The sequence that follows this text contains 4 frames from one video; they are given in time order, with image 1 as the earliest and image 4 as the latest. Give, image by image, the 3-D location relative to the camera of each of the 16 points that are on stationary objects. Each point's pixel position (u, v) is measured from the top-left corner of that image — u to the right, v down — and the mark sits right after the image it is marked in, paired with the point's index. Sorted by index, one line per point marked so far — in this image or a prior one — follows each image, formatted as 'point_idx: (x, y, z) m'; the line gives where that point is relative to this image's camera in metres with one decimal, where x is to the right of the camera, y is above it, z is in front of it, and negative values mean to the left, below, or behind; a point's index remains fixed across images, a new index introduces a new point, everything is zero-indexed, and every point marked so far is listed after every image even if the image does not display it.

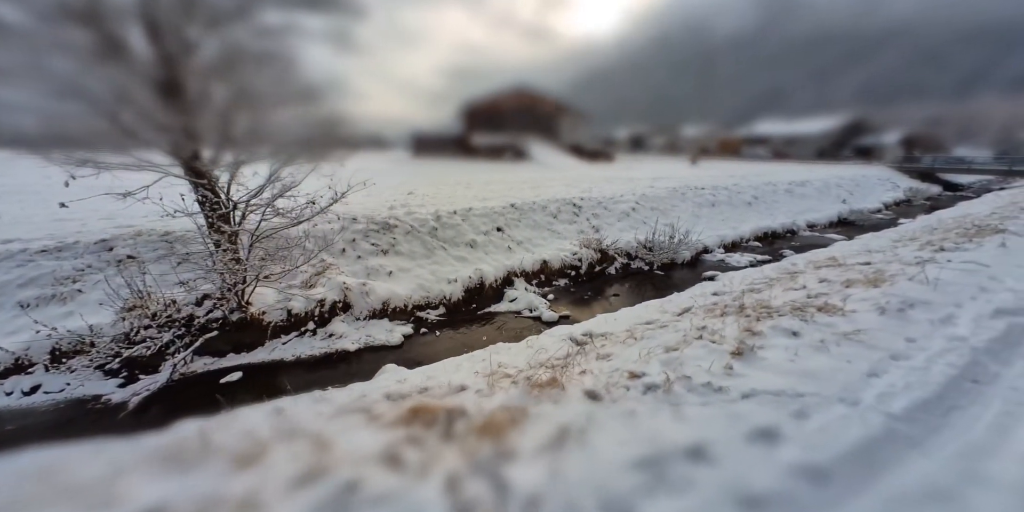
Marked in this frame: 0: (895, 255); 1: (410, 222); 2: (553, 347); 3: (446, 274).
0: (+7.7, 0.0, +8.6) m
1: (-2.6, +0.8, +10.6) m
2: (+0.5, -1.2, +5.9) m
3: (-1.6, -0.4, +9.7) m
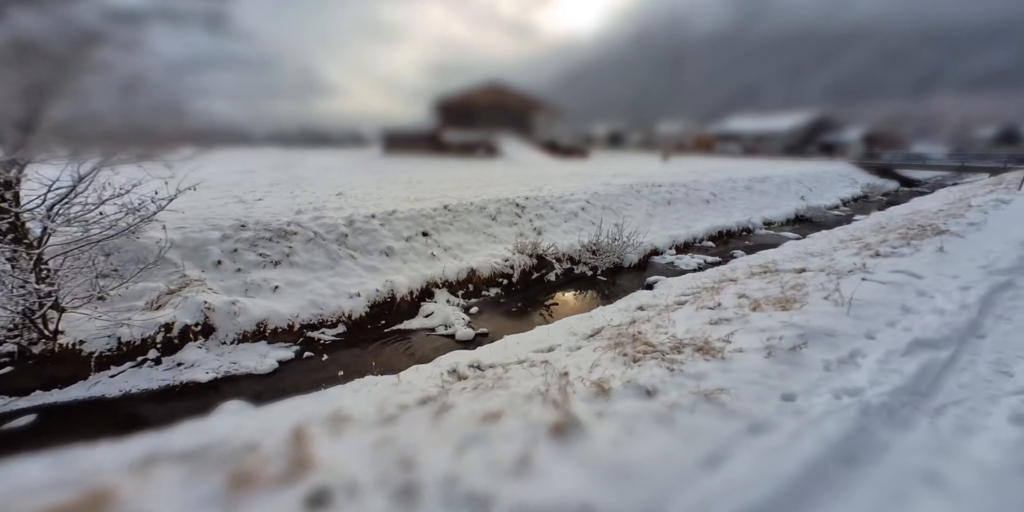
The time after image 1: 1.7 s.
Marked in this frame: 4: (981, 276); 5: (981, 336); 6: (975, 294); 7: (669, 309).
0: (+5.9, -0.1, +7.9) m
1: (-4.4, +0.6, +9.5) m
2: (-1.1, -1.4, +5.0) m
3: (-3.3, -0.6, +8.6) m
4: (+6.4, -0.3, +5.8) m
5: (+4.5, -0.8, +4.2) m
6: (+5.5, -0.5, +5.1) m
7: (+2.4, -0.8, +6.5) m
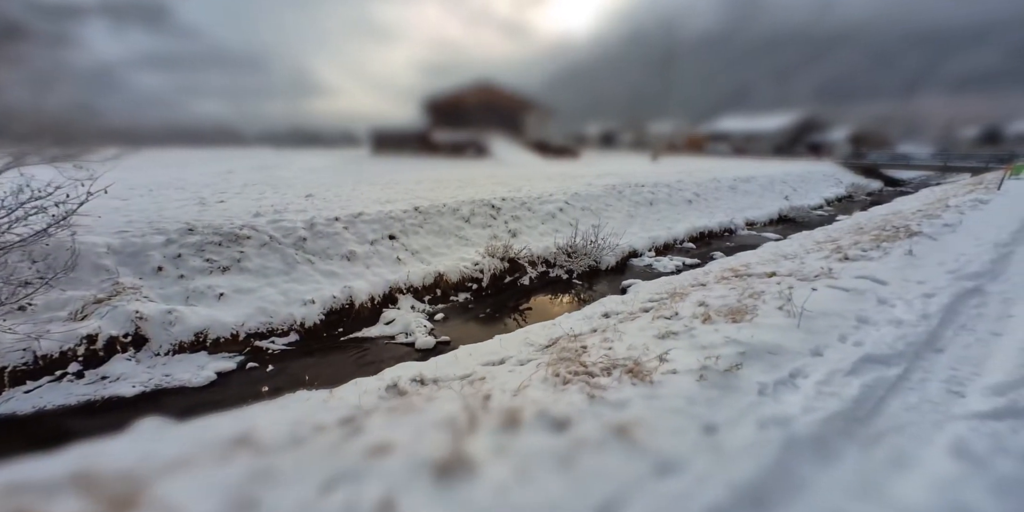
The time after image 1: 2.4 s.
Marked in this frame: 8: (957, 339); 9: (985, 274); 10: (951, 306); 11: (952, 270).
0: (+5.2, -0.2, +7.7) m
1: (-5.2, +0.5, +9.1) m
2: (-1.8, -1.5, +4.6) m
3: (-4.0, -0.7, +8.3) m
4: (+5.7, -0.3, +5.6) m
5: (+3.9, -0.9, +3.9) m
6: (+4.9, -0.5, +4.9) m
7: (+1.7, -0.9, +6.2) m
8: (+4.3, -0.8, +4.2) m
9: (+6.7, -0.3, +6.0) m
10: (+4.9, -0.6, +4.9) m
11: (+6.3, -0.2, +6.1) m
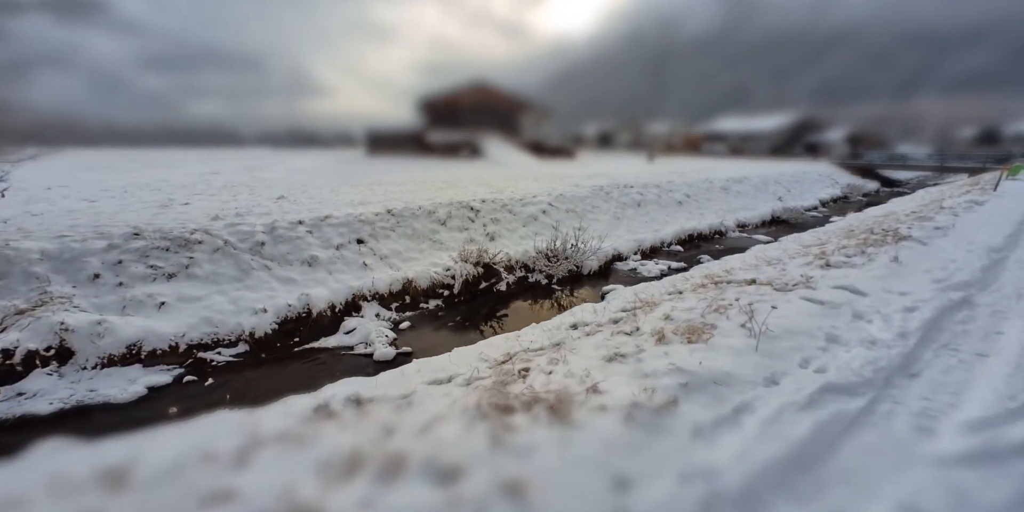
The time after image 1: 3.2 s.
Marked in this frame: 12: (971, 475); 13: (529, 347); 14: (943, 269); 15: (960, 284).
0: (+4.6, -0.3, +7.3) m
1: (-5.8, +0.4, +8.6) m
2: (-2.4, -1.7, +4.2) m
3: (-4.7, -0.8, +7.8) m
4: (+5.1, -0.4, +5.2) m
5: (+3.3, -1.0, +3.5) m
6: (+4.2, -0.6, +4.5) m
7: (+1.1, -1.0, +5.8) m
8: (+3.7, -0.9, +3.7) m
9: (+6.0, -0.4, +5.6) m
10: (+4.3, -0.7, +4.4) m
11: (+5.7, -0.3, +5.7) m
12: (+2.7, -1.3, +2.5) m
13: (+0.2, -1.2, +5.8) m
14: (+6.2, -0.2, +6.2) m
15: (+5.7, -0.4, +5.5) m
